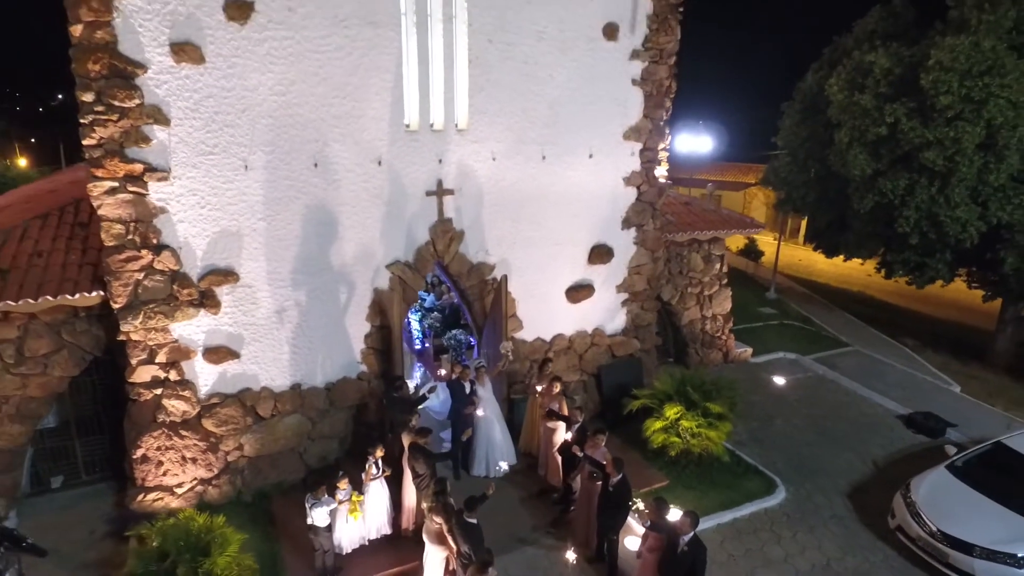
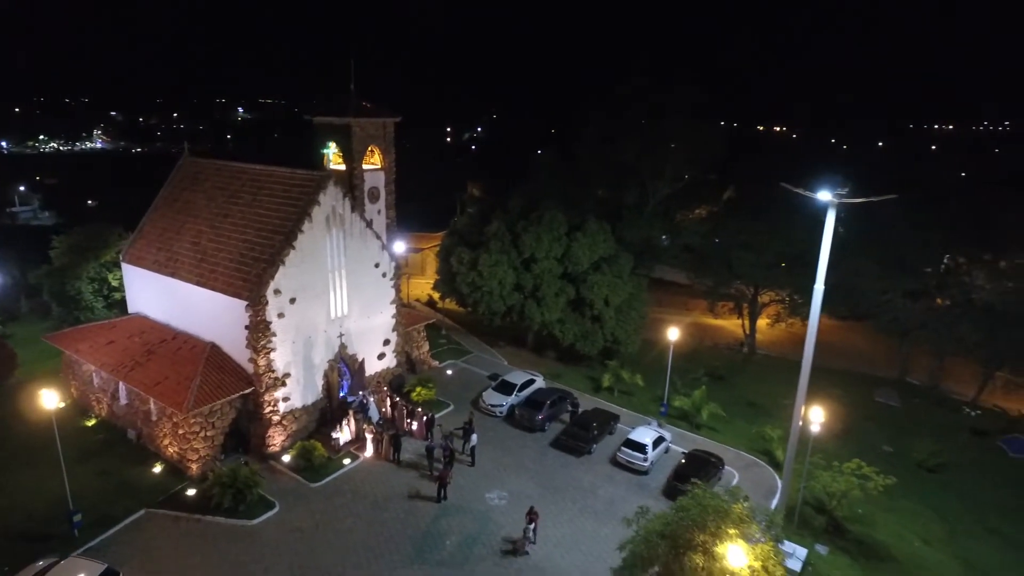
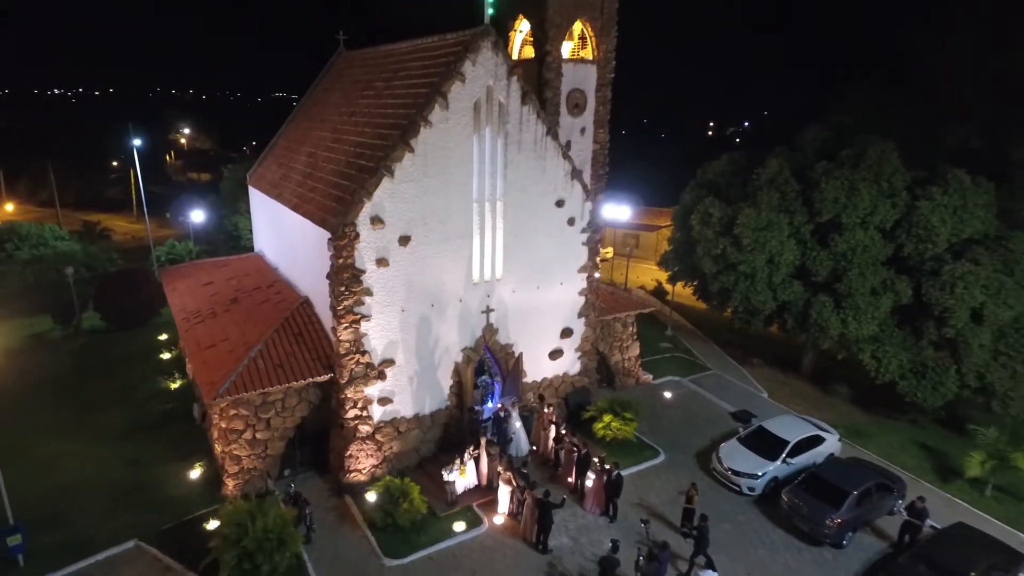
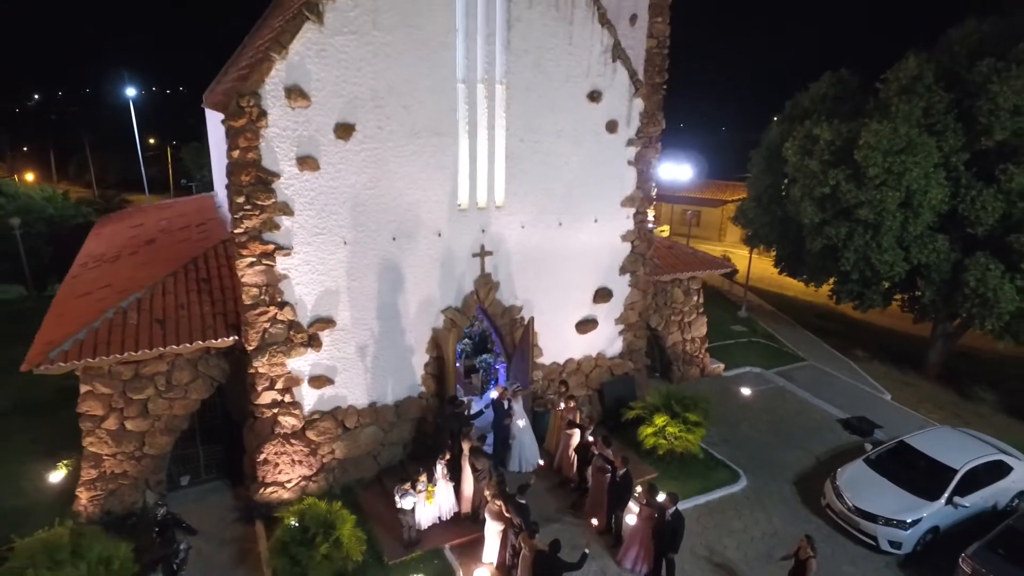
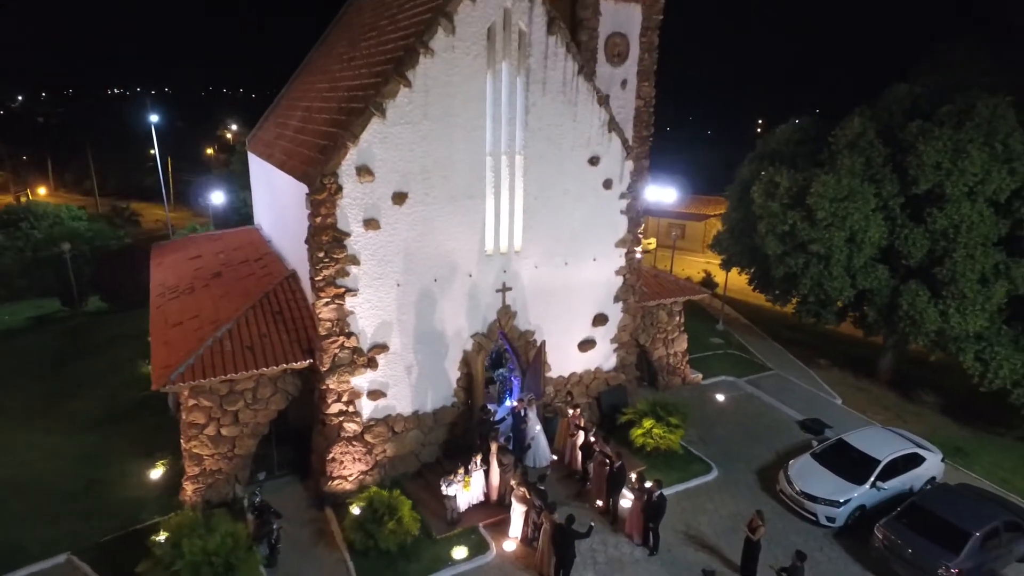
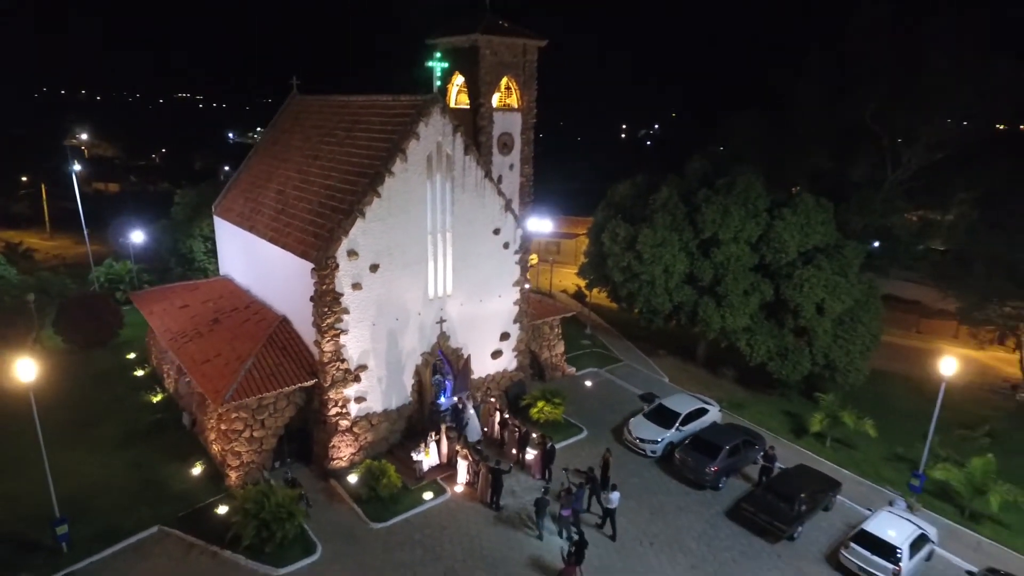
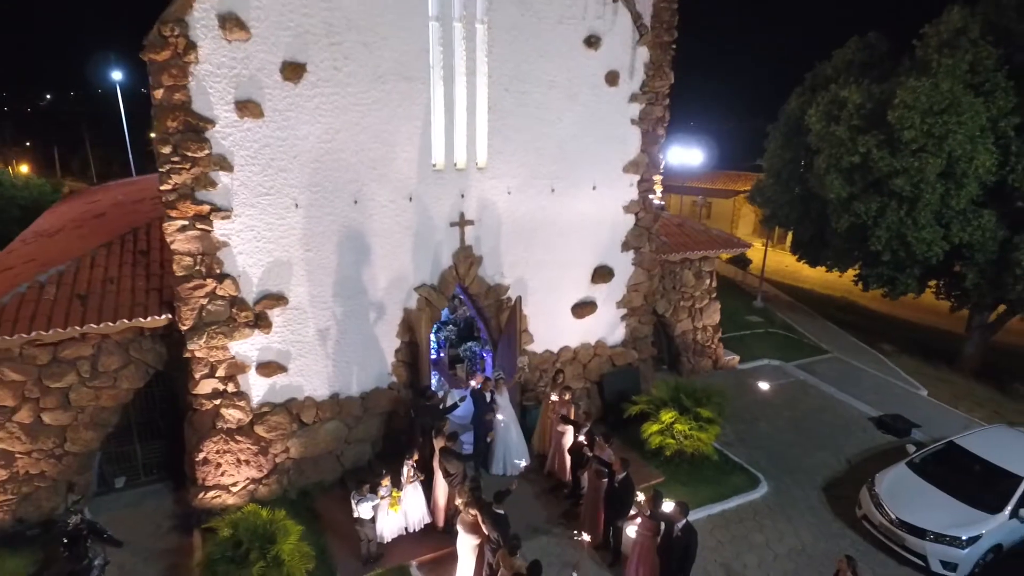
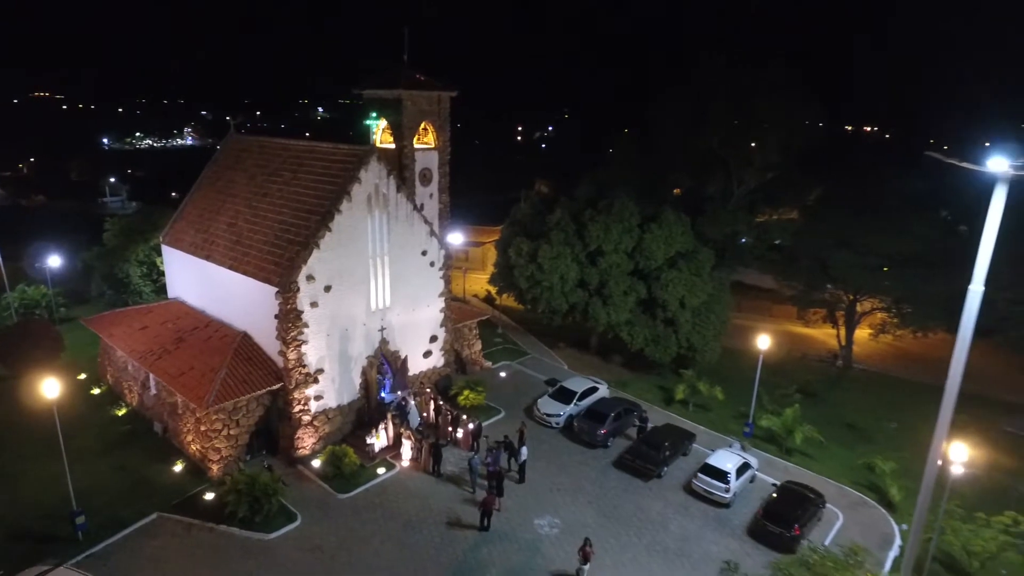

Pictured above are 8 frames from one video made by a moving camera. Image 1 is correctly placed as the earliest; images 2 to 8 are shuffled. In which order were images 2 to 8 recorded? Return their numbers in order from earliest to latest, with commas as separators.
7, 4, 5, 3, 6, 8, 2
